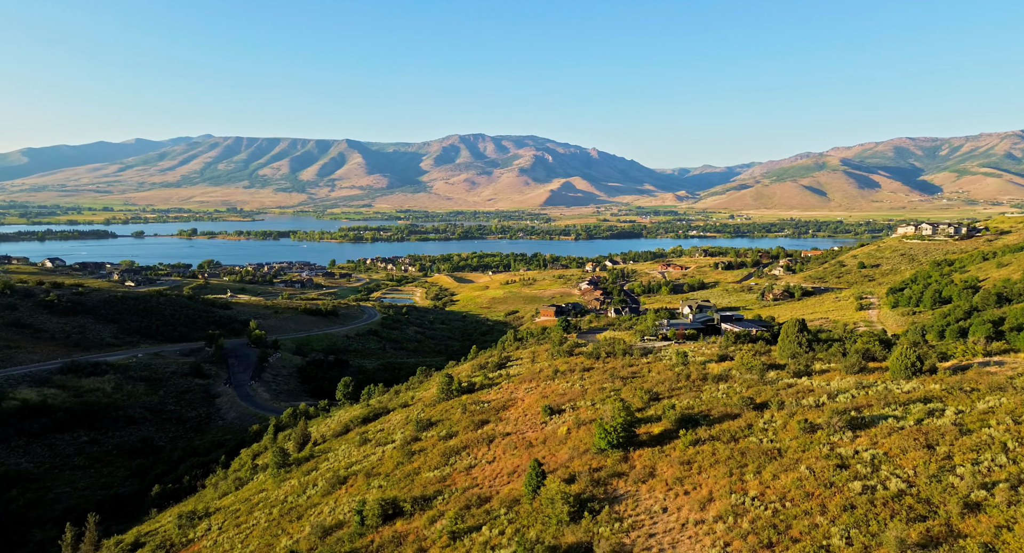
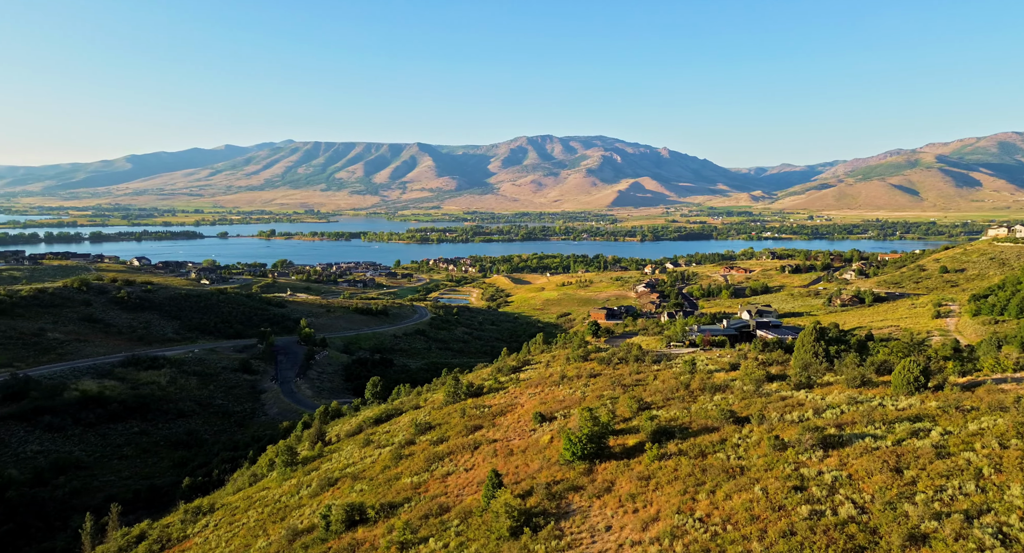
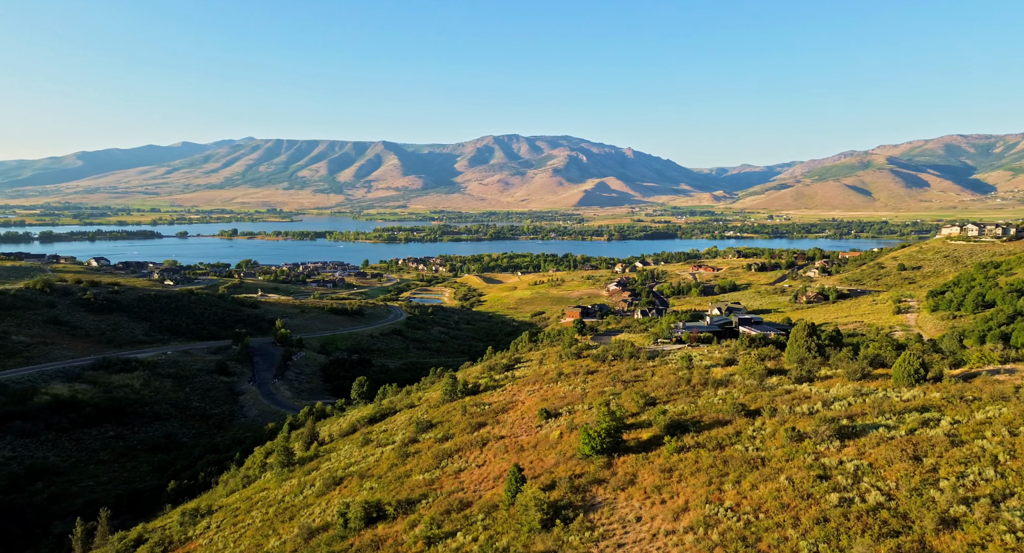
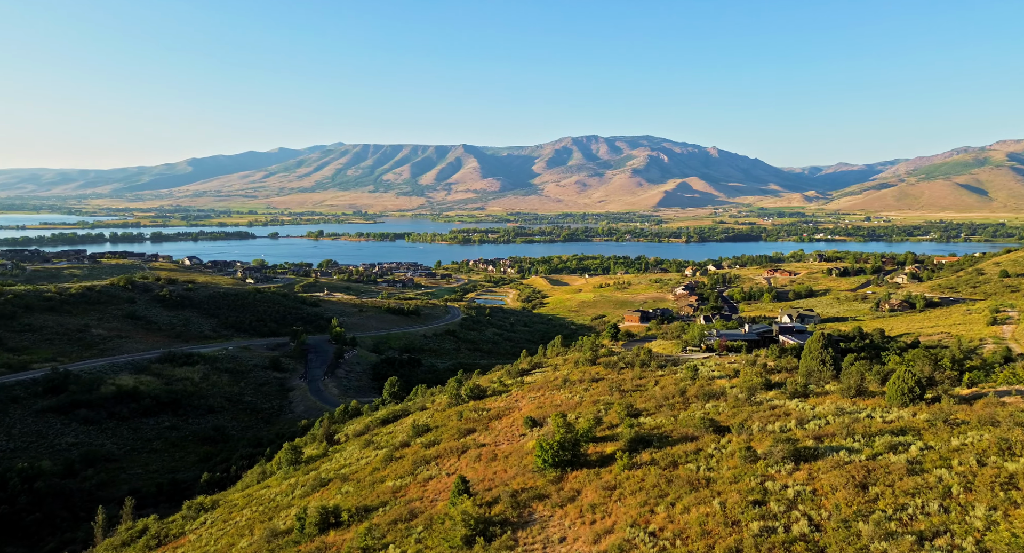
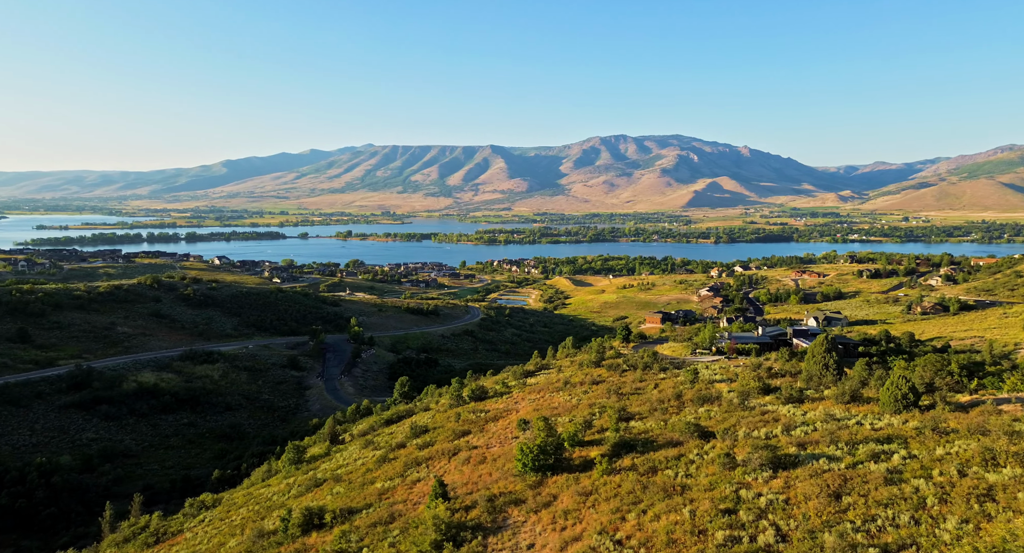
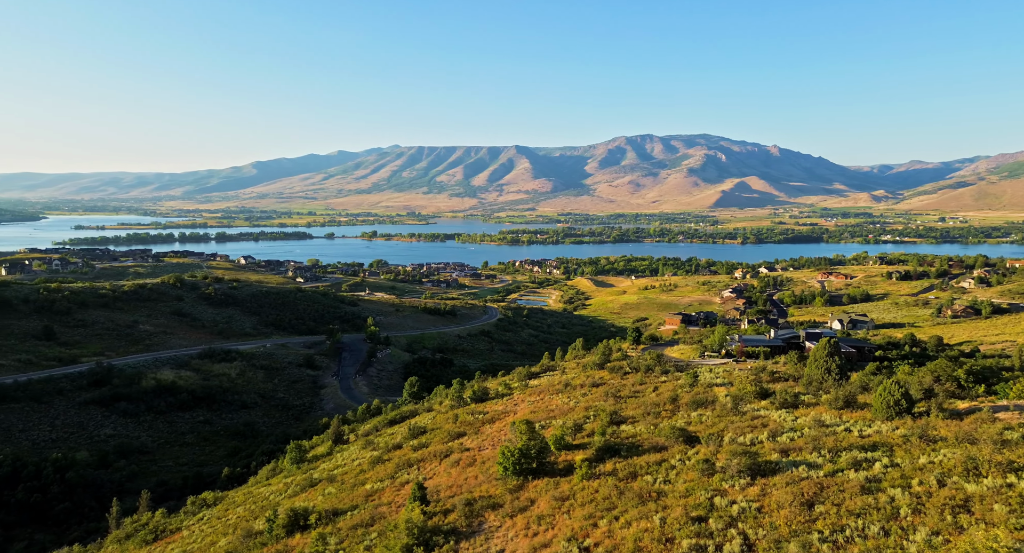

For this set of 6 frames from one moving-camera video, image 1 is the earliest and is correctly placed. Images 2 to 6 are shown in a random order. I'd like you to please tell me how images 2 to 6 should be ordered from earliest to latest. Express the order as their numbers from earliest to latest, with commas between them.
3, 2, 4, 5, 6
